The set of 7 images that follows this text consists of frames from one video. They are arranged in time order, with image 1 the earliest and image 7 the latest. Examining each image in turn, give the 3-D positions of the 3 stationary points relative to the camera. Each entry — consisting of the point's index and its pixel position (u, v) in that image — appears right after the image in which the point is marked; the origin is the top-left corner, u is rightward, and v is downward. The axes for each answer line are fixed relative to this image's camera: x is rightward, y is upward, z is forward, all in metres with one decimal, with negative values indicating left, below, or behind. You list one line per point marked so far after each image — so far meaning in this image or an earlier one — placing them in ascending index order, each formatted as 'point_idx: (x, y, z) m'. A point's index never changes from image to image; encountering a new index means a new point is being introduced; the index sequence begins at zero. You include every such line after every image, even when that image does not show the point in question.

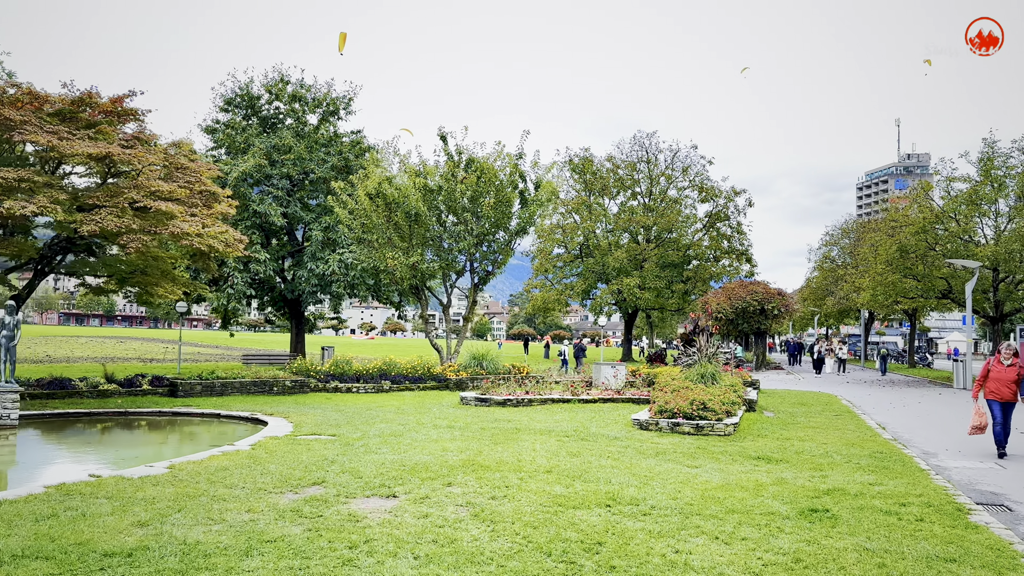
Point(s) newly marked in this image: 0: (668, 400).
0: (+2.8, -2.0, +14.0) m
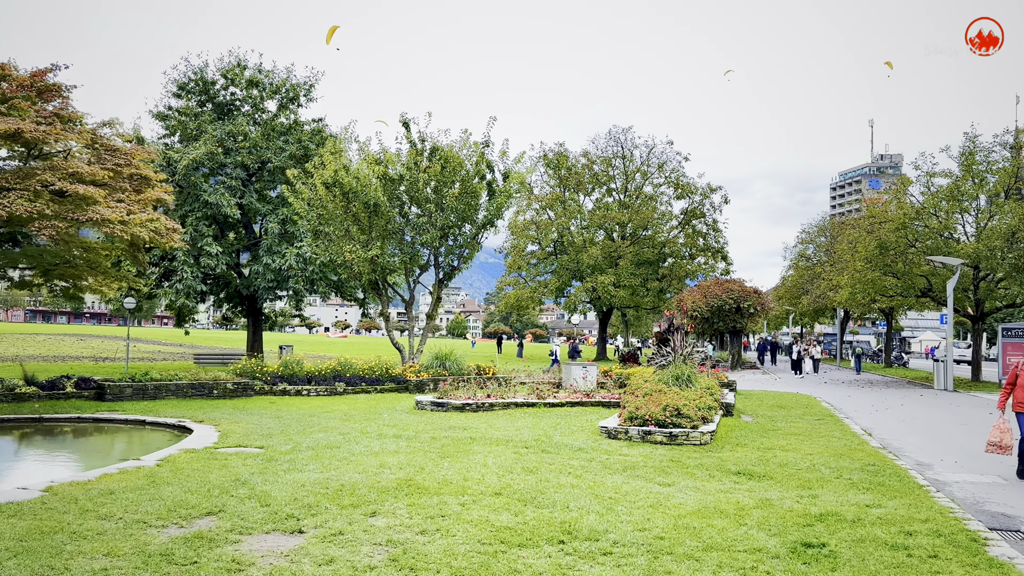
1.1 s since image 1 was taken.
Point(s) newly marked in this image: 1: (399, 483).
0: (+2.1, -1.9, +12.7) m
1: (-1.2, -2.1, +8.2) m
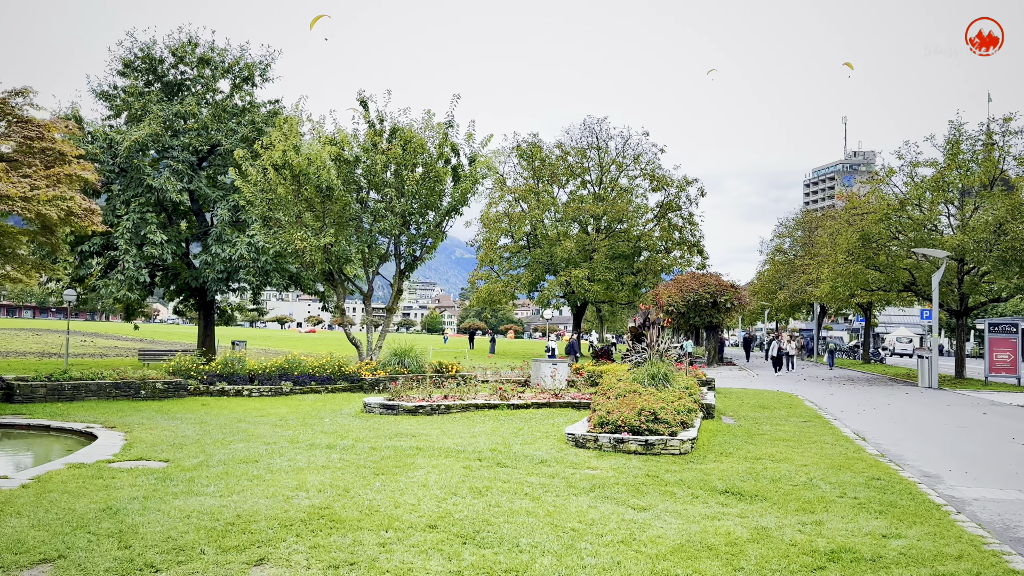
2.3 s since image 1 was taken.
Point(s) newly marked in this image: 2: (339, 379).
0: (+1.4, -1.8, +11.2) m
1: (-1.7, -1.9, +6.6) m
2: (-4.3, -2.2, +18.9) m
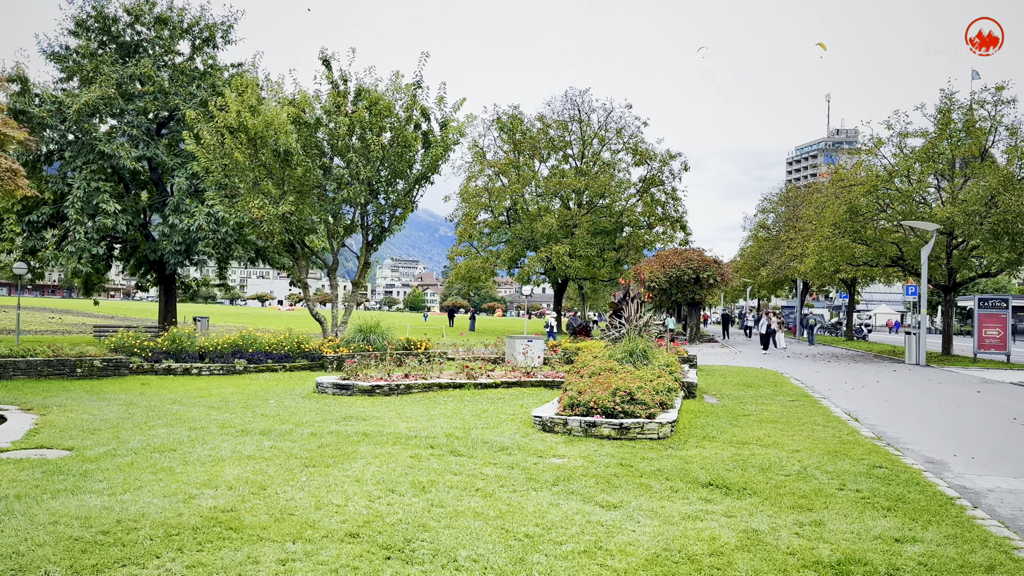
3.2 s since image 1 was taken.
0: (+0.9, -1.3, +10.1) m
1: (-2.1, -1.6, +5.4) m
2: (-4.9, -1.6, +17.7) m
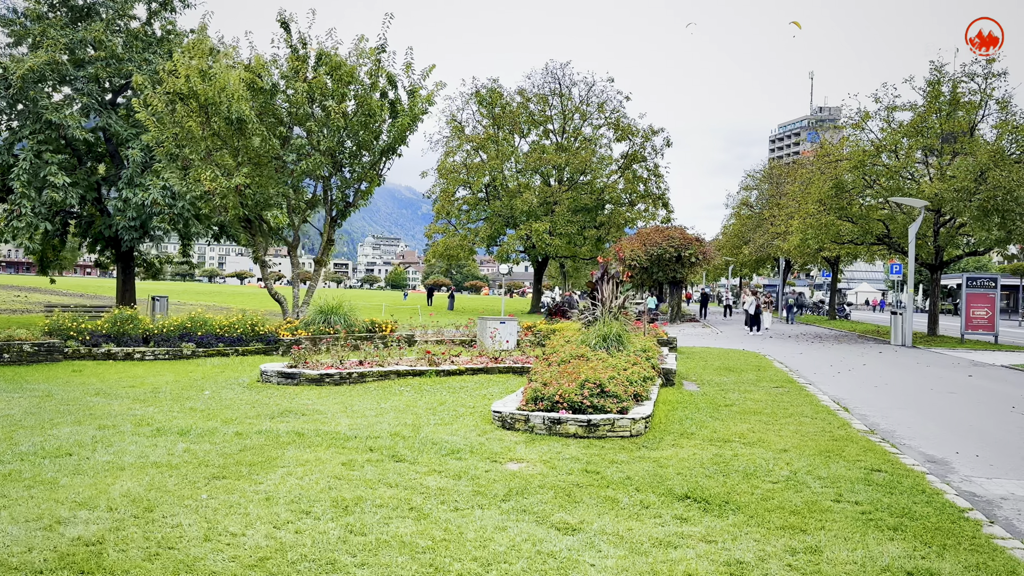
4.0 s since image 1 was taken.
0: (+0.4, -1.1, +9.1) m
1: (-2.5, -1.5, +4.4) m
2: (-5.6, -1.1, +16.5) m
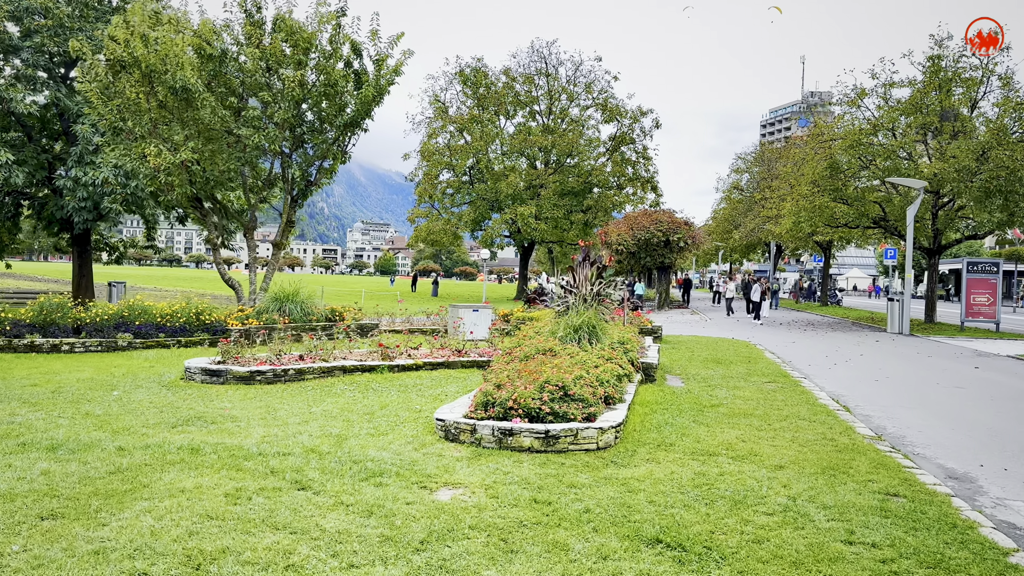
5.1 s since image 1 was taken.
0: (-0.1, -0.9, +7.8) m
1: (-3.0, -1.4, +3.0) m
2: (-6.2, -0.8, +15.1) m
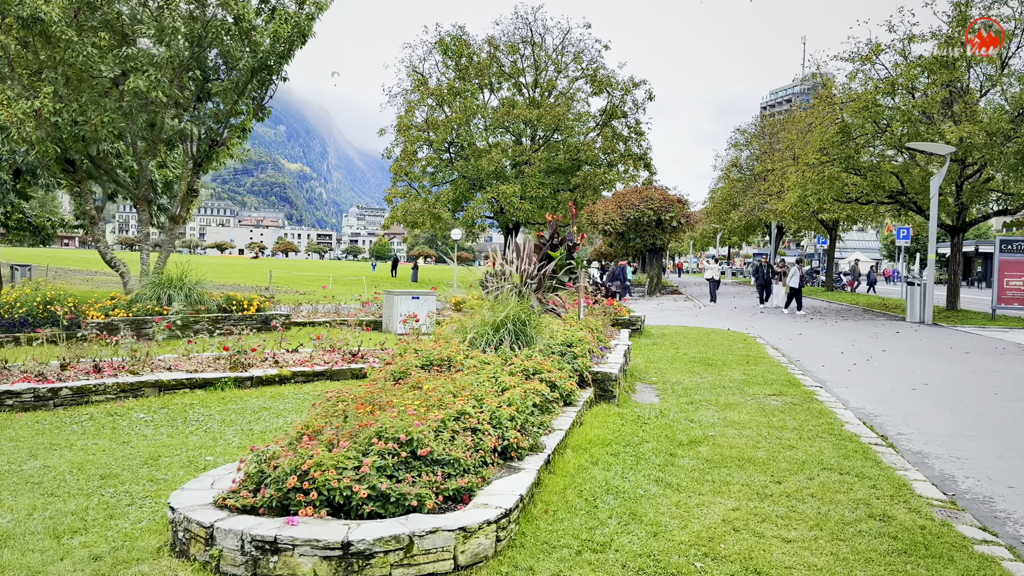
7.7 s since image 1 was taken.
0: (-1.1, -0.8, +4.5) m
1: (-4.0, -1.4, -0.3) m
2: (-7.3, -0.5, +11.8) m
